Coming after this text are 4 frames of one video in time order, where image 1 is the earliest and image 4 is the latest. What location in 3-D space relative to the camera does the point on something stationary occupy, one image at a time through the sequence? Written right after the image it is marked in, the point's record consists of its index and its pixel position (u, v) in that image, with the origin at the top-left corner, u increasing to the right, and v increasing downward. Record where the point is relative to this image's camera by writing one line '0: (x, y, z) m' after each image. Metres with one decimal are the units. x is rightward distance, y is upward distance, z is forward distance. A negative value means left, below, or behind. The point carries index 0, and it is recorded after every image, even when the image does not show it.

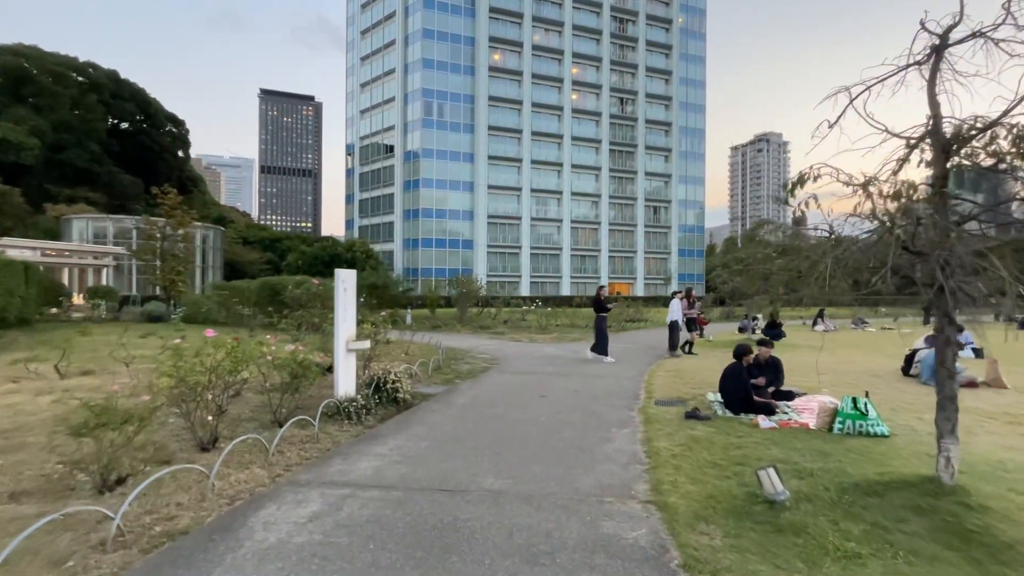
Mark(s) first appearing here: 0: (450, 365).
0: (-1.7, -2.1, +12.9) m
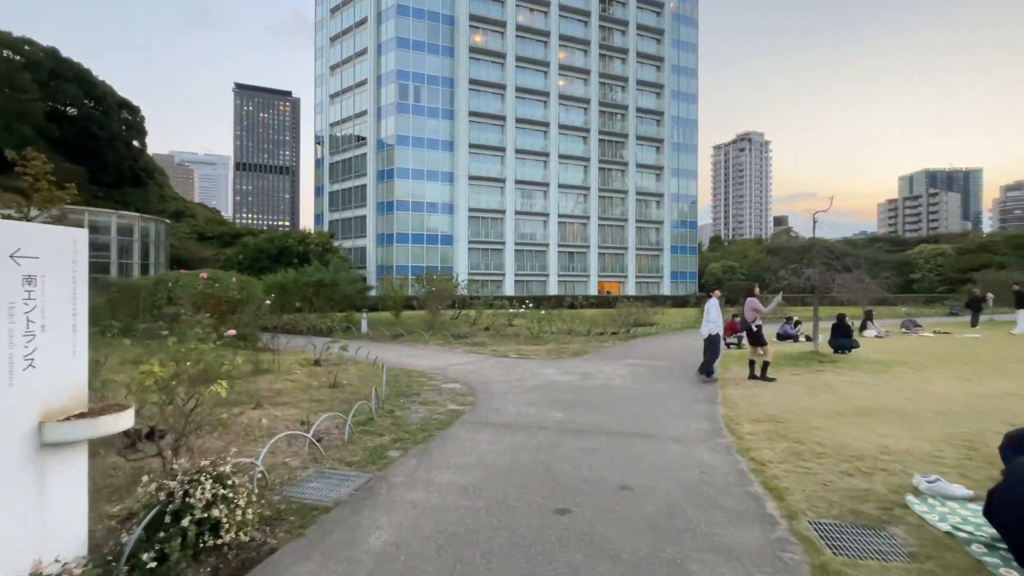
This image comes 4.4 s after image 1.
0: (-2.0, -2.0, +7.8) m
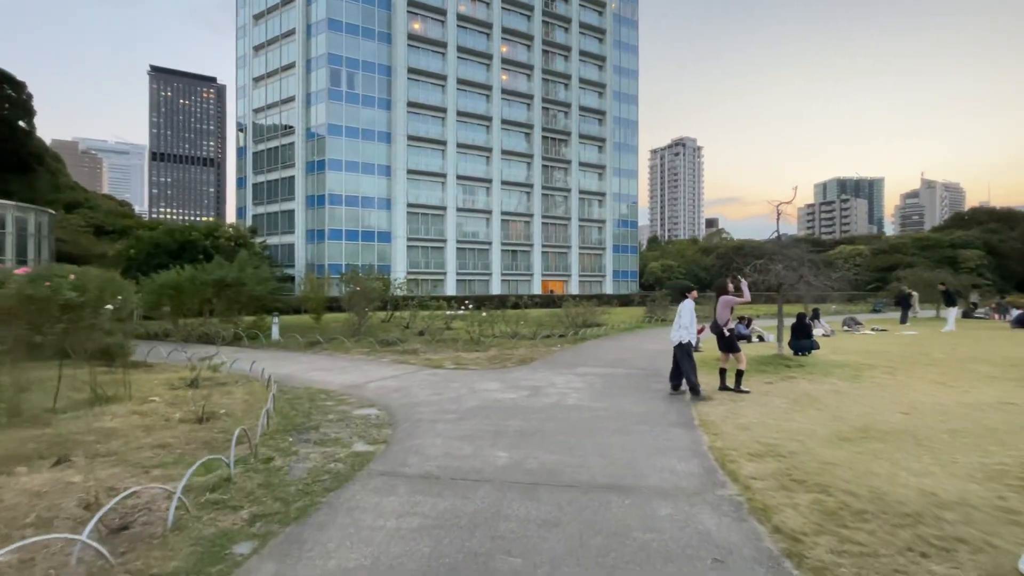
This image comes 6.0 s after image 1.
0: (-2.9, -2.0, +5.5) m
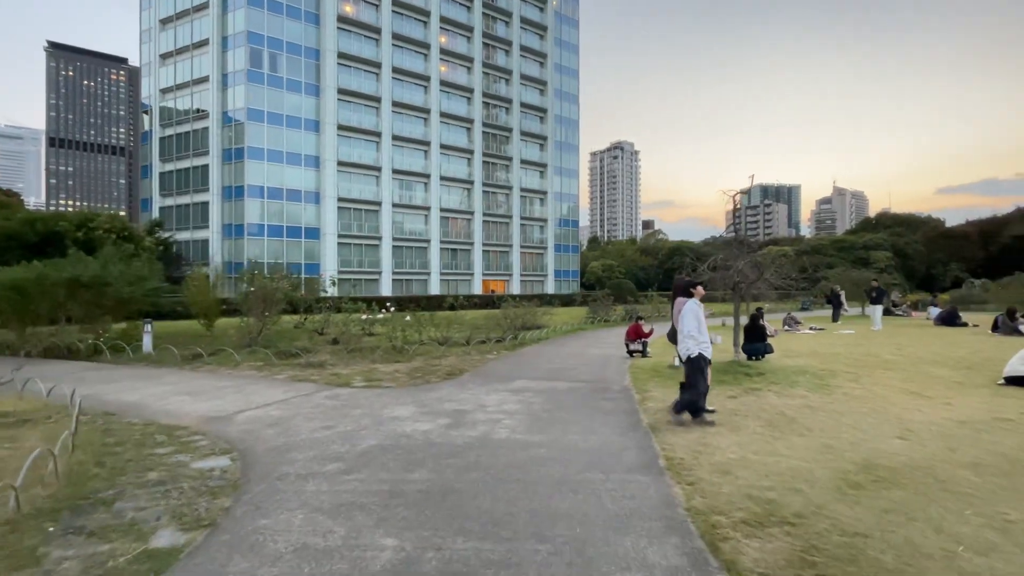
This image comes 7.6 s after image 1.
0: (-3.7, -2.0, +3.2) m
